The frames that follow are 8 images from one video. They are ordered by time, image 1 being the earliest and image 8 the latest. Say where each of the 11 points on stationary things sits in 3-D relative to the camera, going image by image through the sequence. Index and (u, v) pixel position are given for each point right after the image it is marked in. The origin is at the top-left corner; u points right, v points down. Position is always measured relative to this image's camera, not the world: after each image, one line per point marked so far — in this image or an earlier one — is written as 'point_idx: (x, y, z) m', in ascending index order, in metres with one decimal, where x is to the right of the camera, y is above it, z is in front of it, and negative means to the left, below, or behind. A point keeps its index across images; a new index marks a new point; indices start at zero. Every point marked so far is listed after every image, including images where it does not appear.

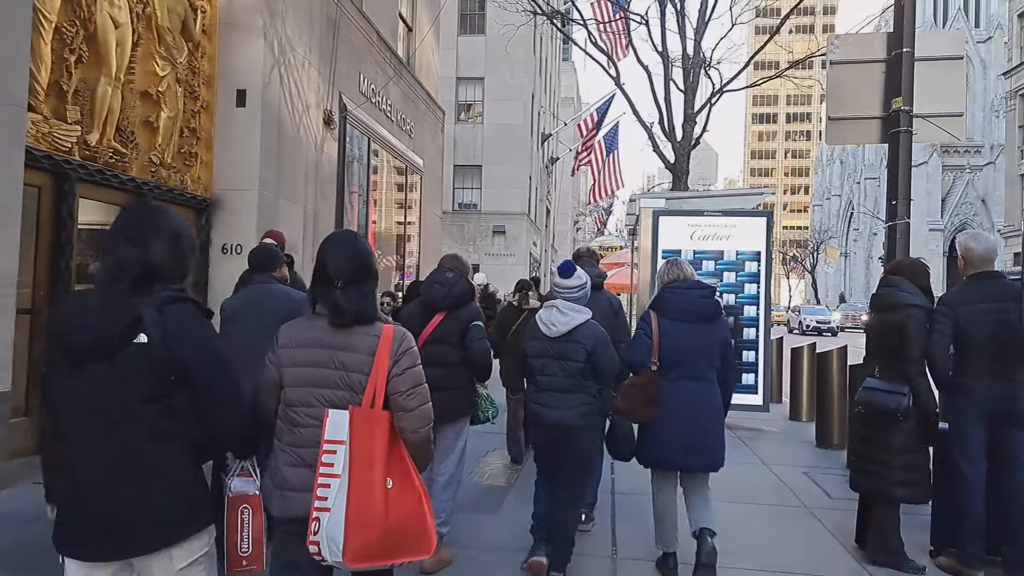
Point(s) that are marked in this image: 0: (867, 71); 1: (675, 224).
0: (+3.2, +2.0, +6.7) m
1: (+2.0, +0.8, +9.4) m
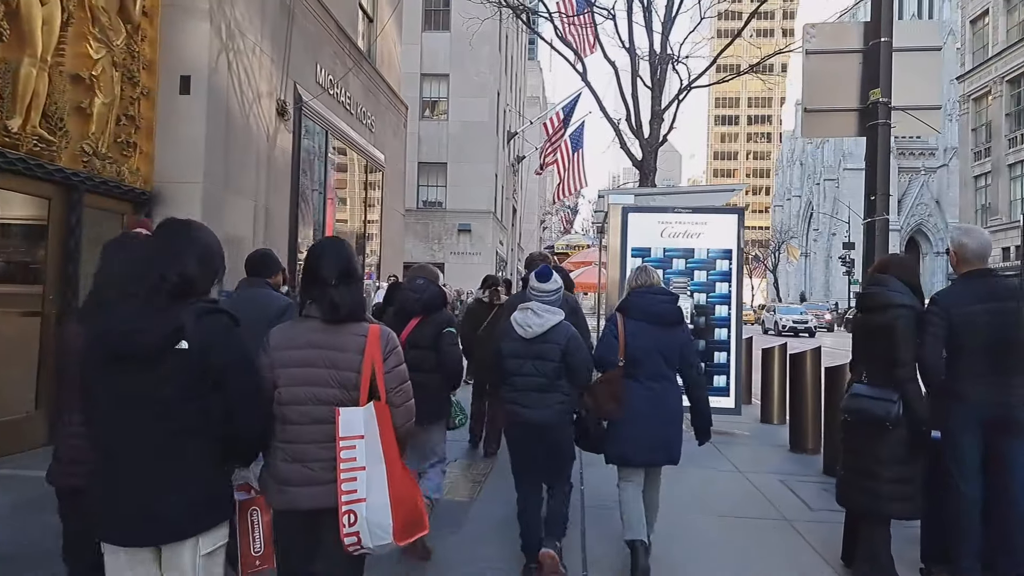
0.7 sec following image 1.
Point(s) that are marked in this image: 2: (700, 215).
0: (+2.9, +2.0, +6.5) m
1: (+1.6, +0.8, +9.1) m
2: (+2.3, +0.9, +9.1) m
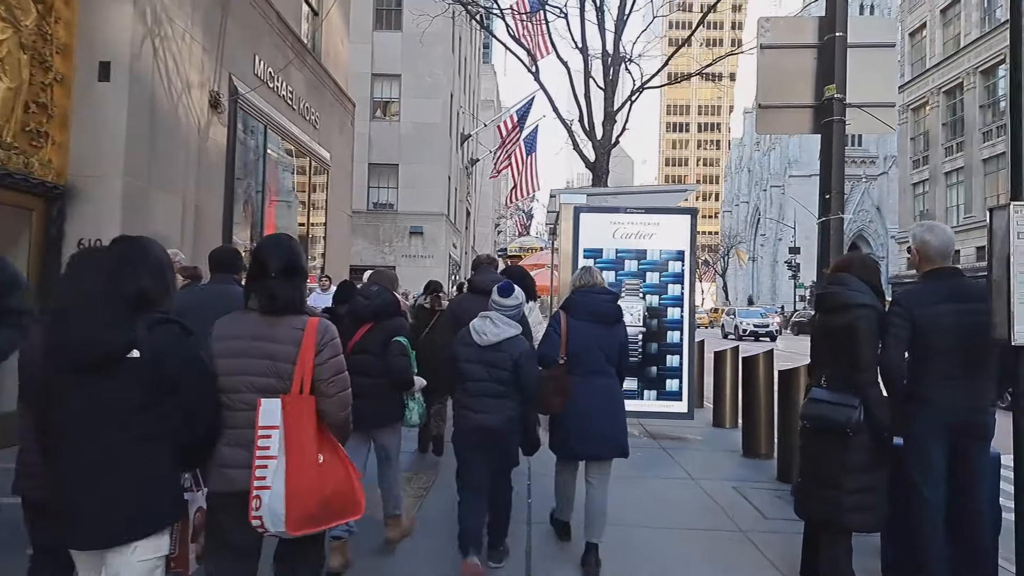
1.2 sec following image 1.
0: (+2.4, +1.9, +6.3) m
1: (+1.0, +0.8, +8.8) m
2: (+1.7, +0.9, +8.8) m
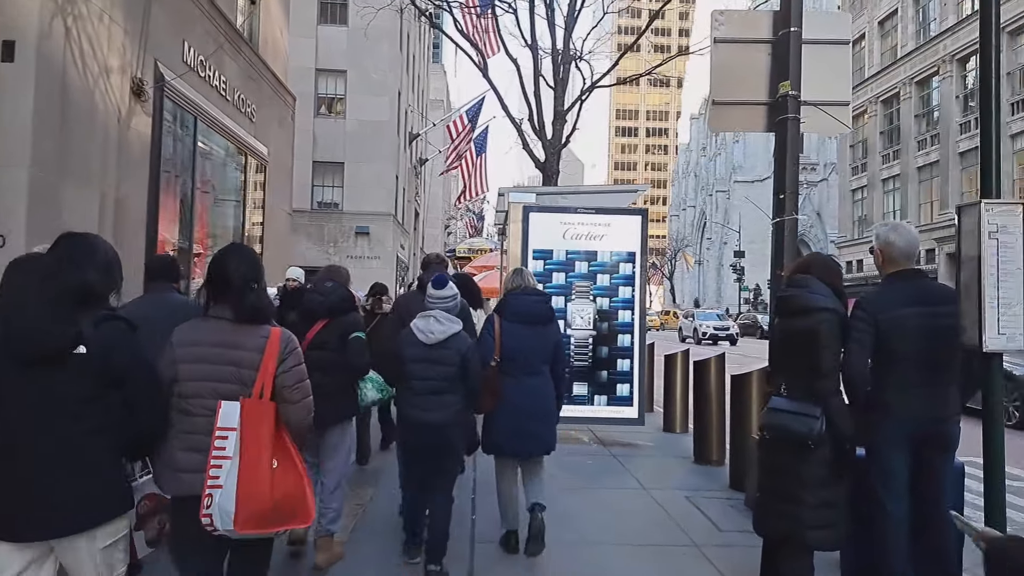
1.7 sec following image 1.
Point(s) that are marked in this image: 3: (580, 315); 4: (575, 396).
0: (+1.9, +1.9, +6.1) m
1: (+0.4, +0.8, +8.6) m
2: (+1.1, +0.8, +8.6) m
3: (+0.8, -0.3, +8.7) m
4: (+0.7, -1.3, +8.7) m
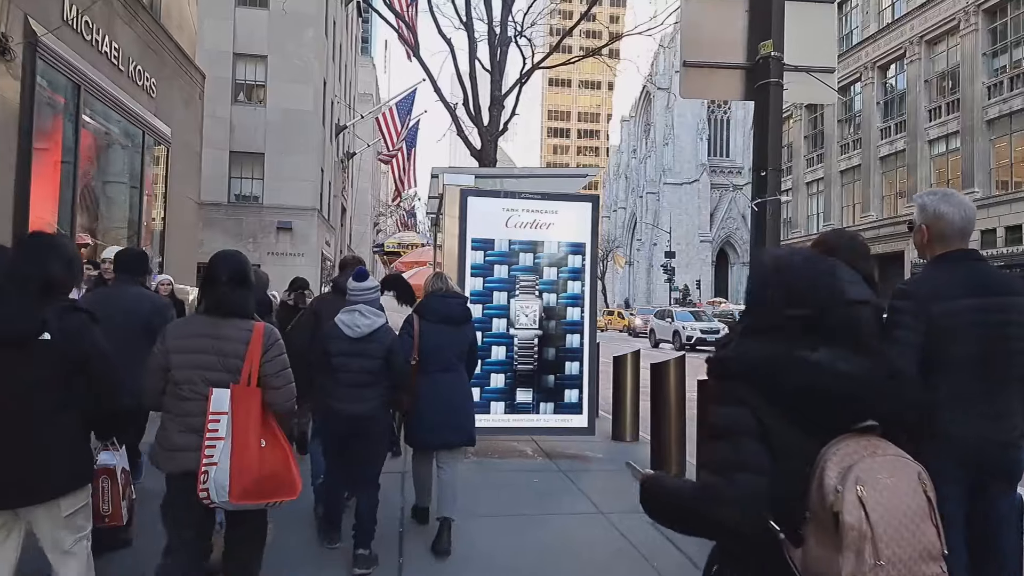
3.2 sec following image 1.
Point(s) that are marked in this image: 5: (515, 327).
0: (+1.5, +2.0, +5.3) m
1: (-0.3, +0.8, +7.6) m
2: (+0.4, +0.9, +7.7) m
3: (+0.1, -0.3, +7.7) m
4: (+0.1, -1.2, +7.8) m
5: (0.0, -0.4, +7.7) m
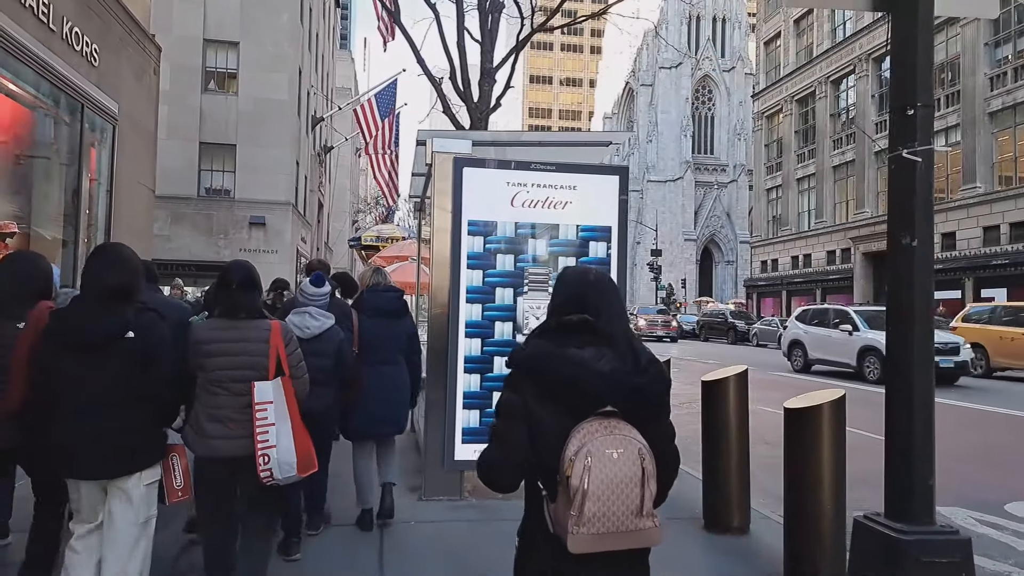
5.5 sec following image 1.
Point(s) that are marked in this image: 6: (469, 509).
0: (+1.6, +2.0, +3.7) m
1: (-0.2, +0.9, +6.0) m
2: (+0.5, +0.9, +6.1) m
3: (+0.2, -0.2, +6.1) m
4: (+0.1, -1.2, +6.2) m
5: (+0.1, -0.4, +6.1) m
6: (-0.3, -1.8, +6.0) m
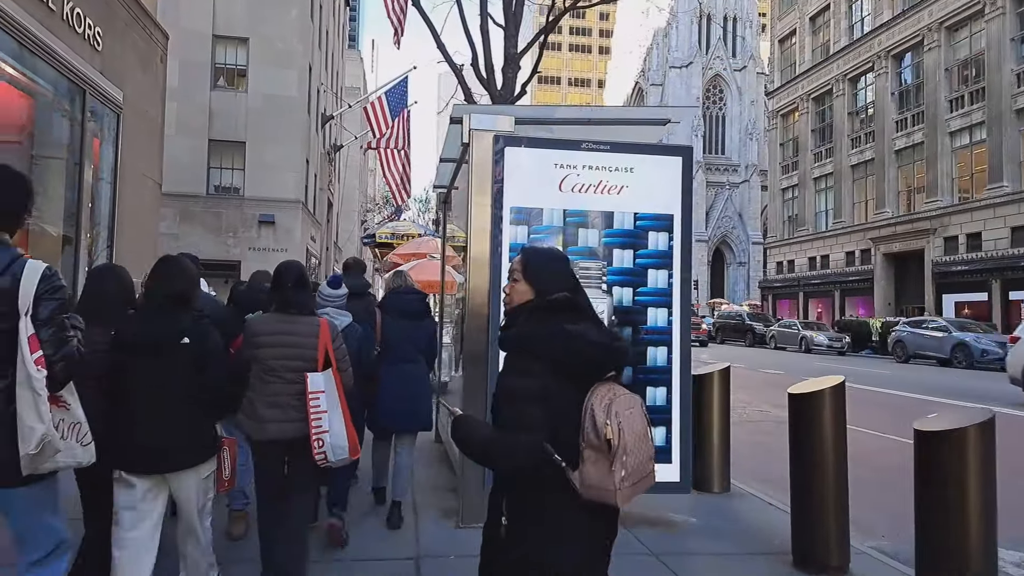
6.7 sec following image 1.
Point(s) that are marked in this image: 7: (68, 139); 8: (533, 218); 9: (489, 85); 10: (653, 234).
0: (+2.0, +2.0, +3.0) m
1: (+0.1, +0.9, +5.2) m
2: (+0.8, +1.0, +5.4) m
3: (+0.5, -0.2, +5.4) m
4: (+0.5, -1.1, +5.4) m
5: (+0.4, -0.3, +5.4) m
6: (0.0, -1.7, +5.3) m
7: (-6.3, +2.1, +10.6) m
8: (+0.1, +0.5, +5.3) m
9: (-0.4, +3.2, +11.7) m
10: (+1.0, +0.4, +5.5) m
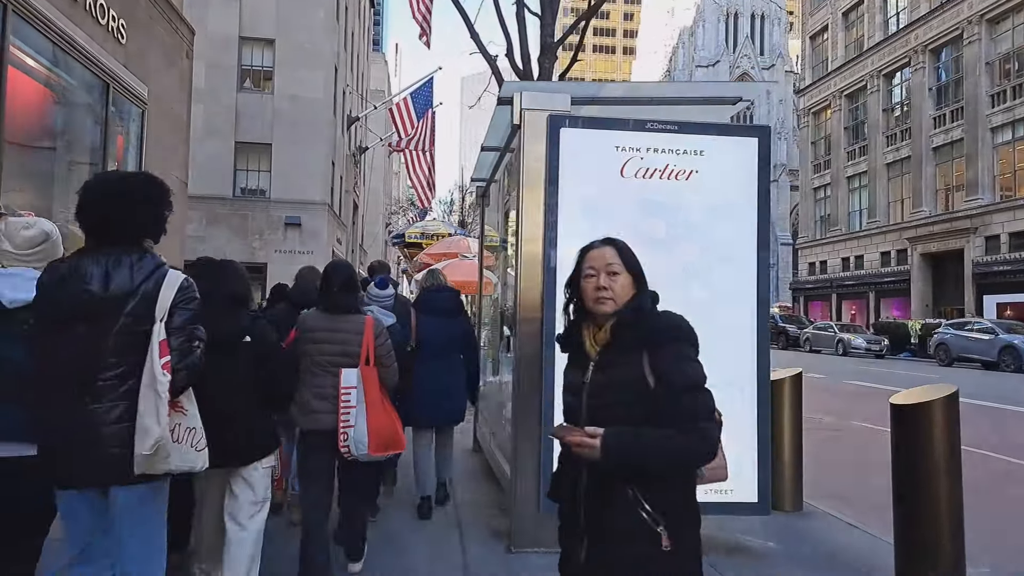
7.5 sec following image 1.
0: (+2.2, +2.1, +2.4) m
1: (+0.5, +0.9, +4.7) m
2: (+1.2, +1.0, +4.8) m
3: (+0.9, -0.2, +4.9) m
4: (+0.8, -1.1, +4.9) m
5: (+0.8, -0.3, +4.8) m
6: (+0.4, -1.7, +4.8) m
7: (-5.7, +2.1, +10.3) m
8: (+0.5, +0.5, +4.8) m
9: (+0.2, +3.2, +11.2) m
10: (+1.4, +0.4, +4.9) m
